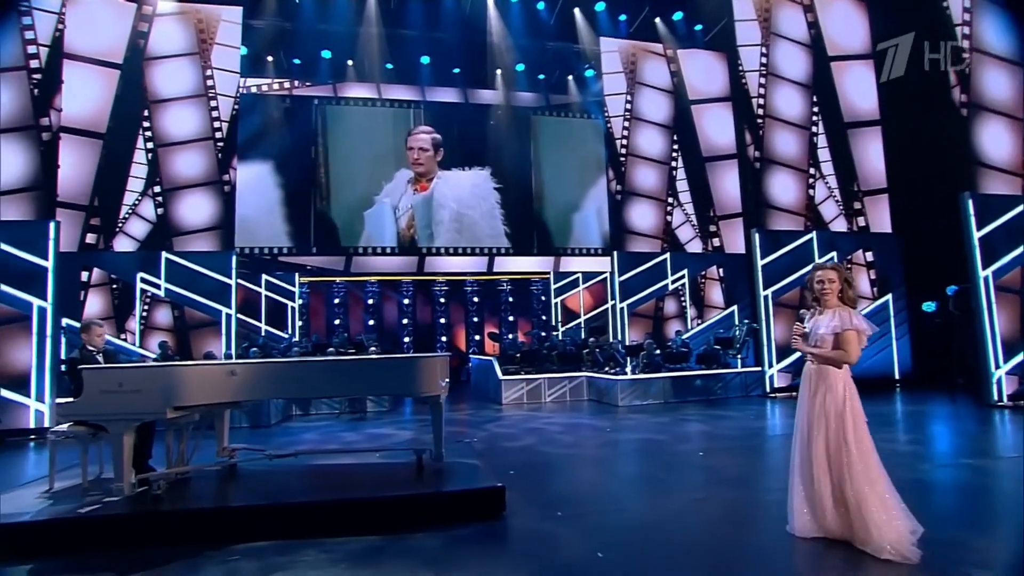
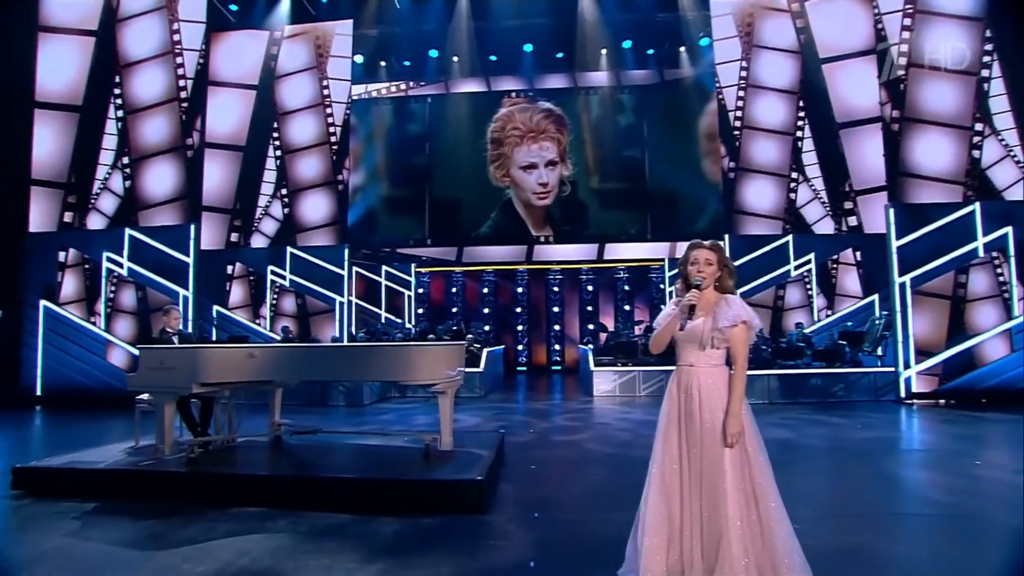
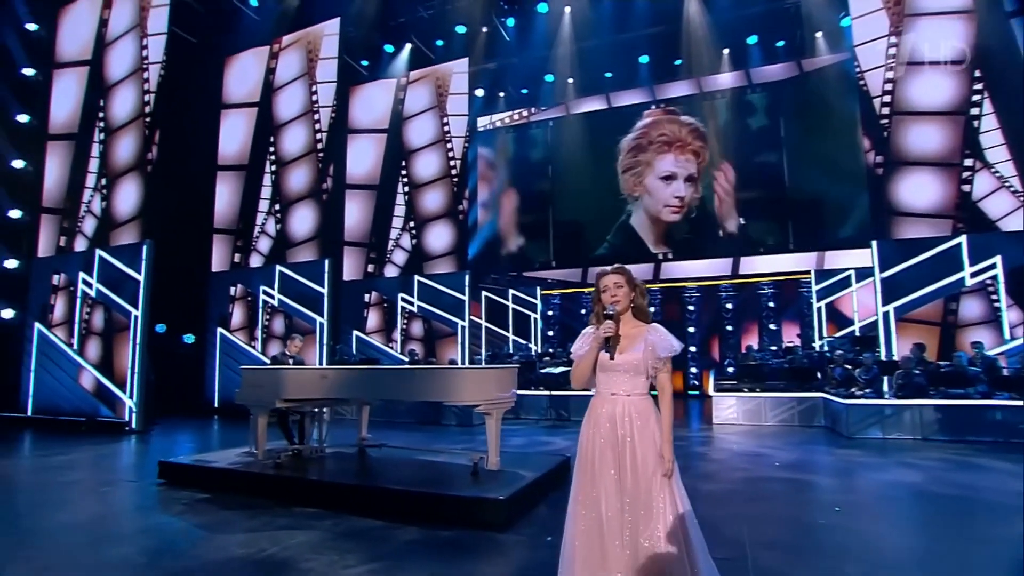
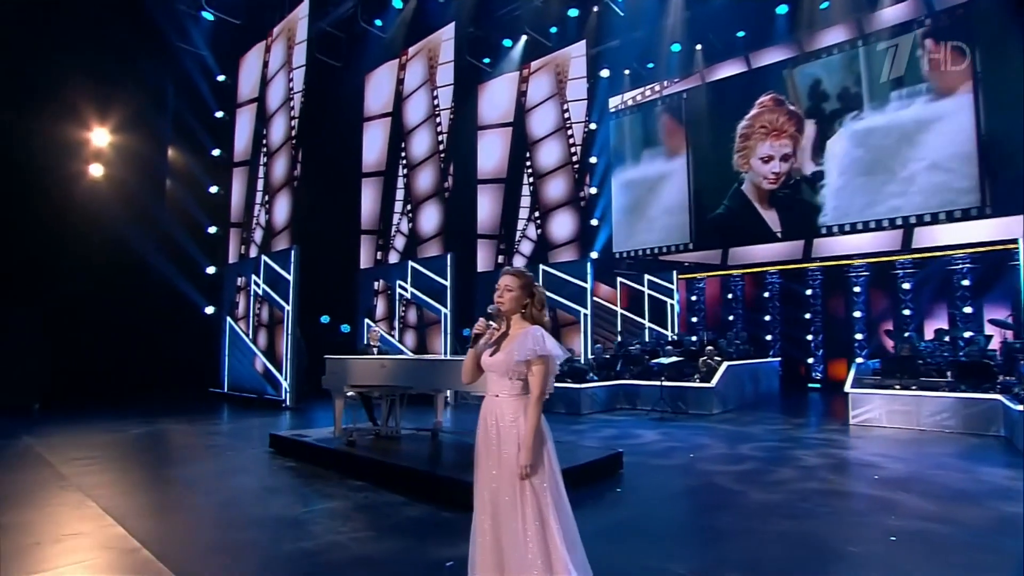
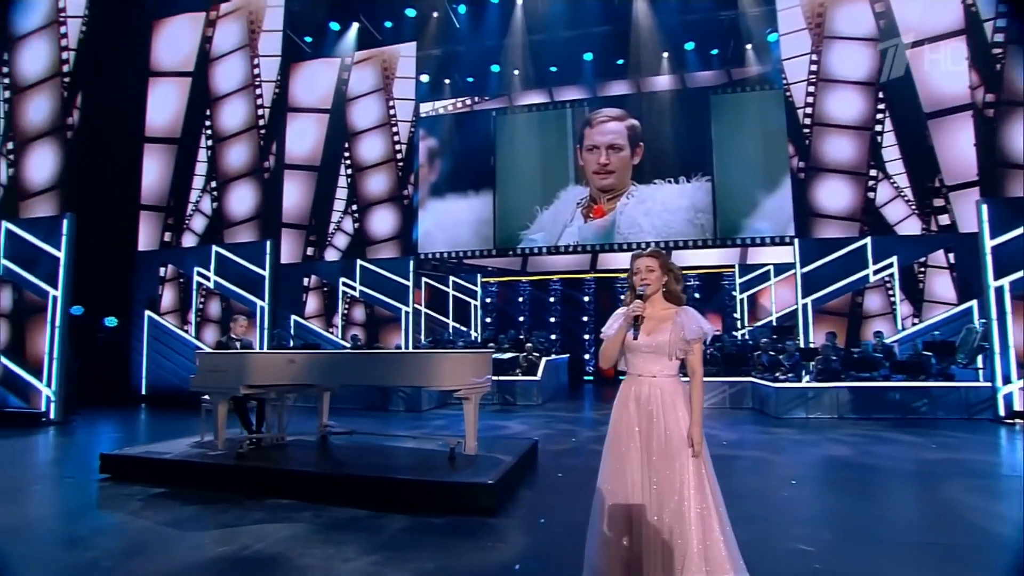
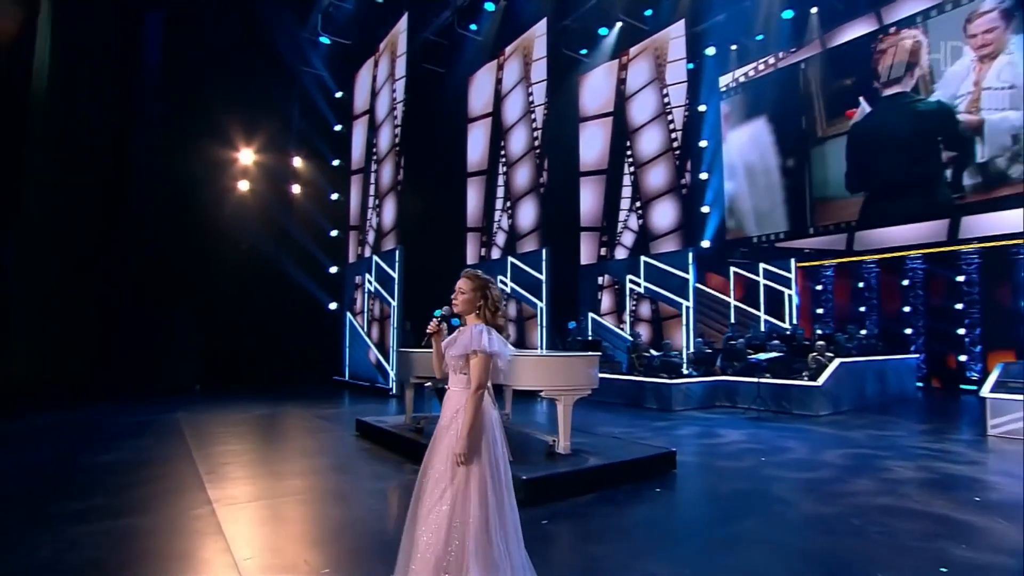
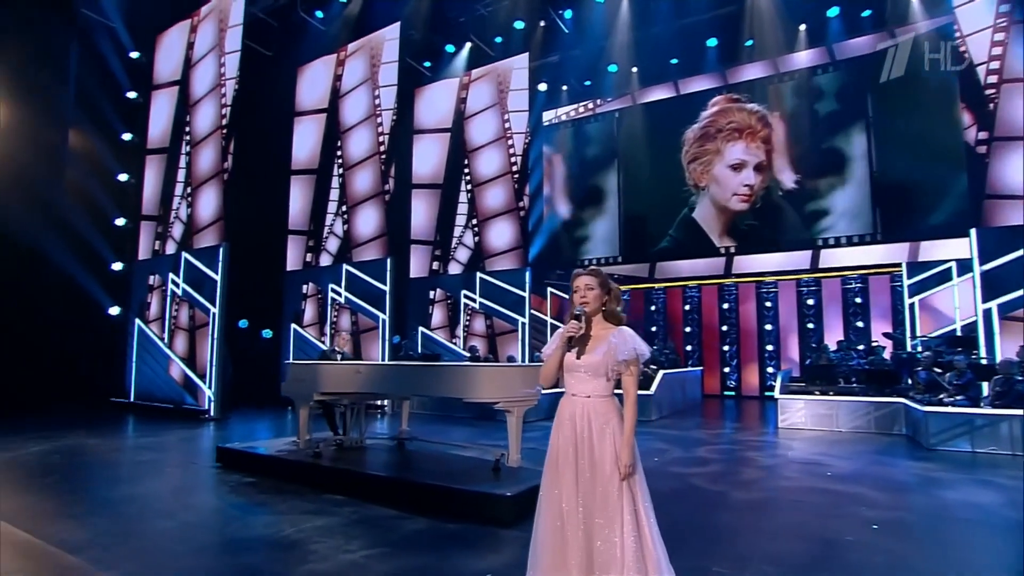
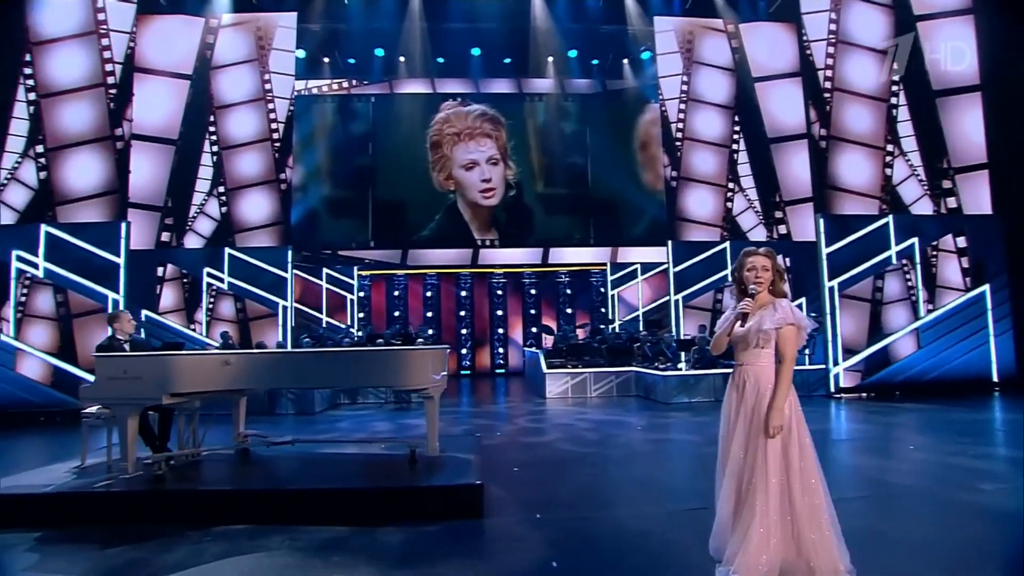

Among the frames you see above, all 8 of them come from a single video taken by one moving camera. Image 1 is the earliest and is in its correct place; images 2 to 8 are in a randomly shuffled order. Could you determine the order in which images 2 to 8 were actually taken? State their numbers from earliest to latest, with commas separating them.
8, 2, 5, 3, 7, 4, 6
